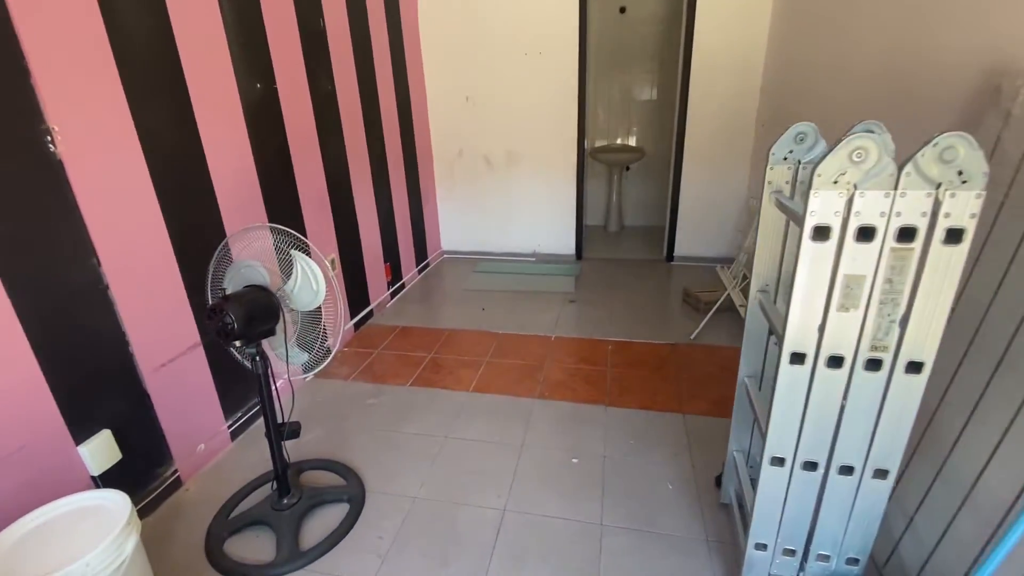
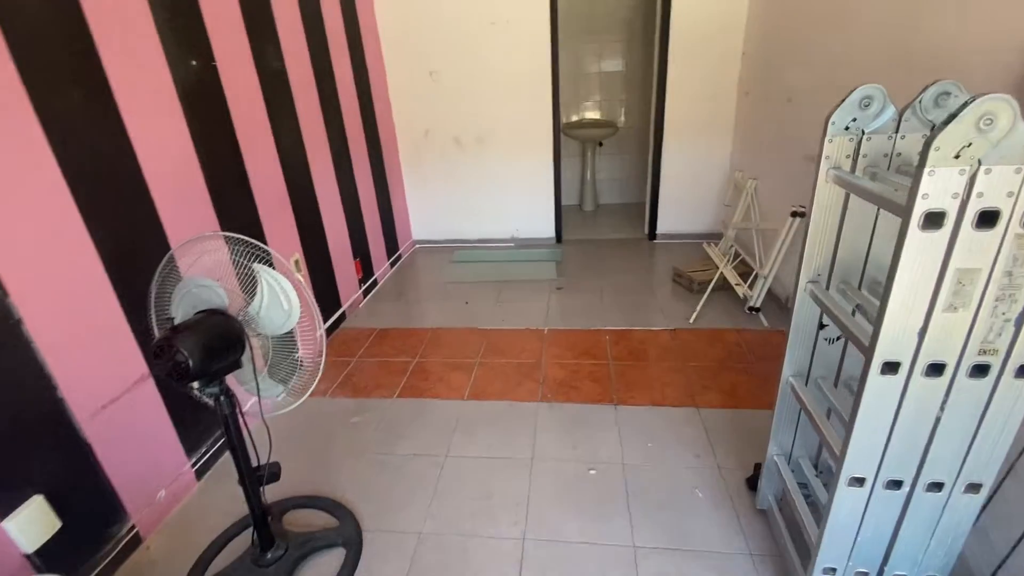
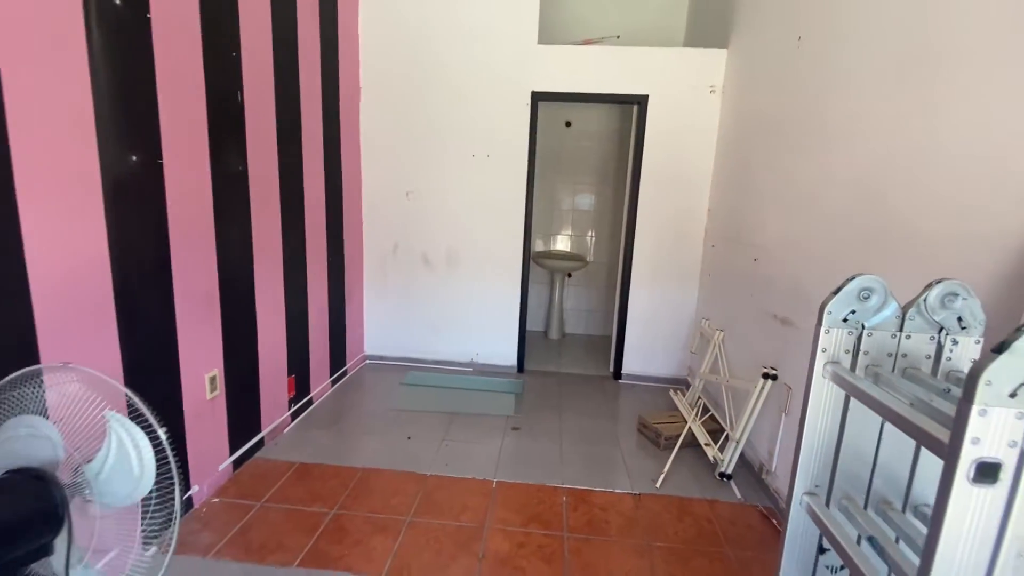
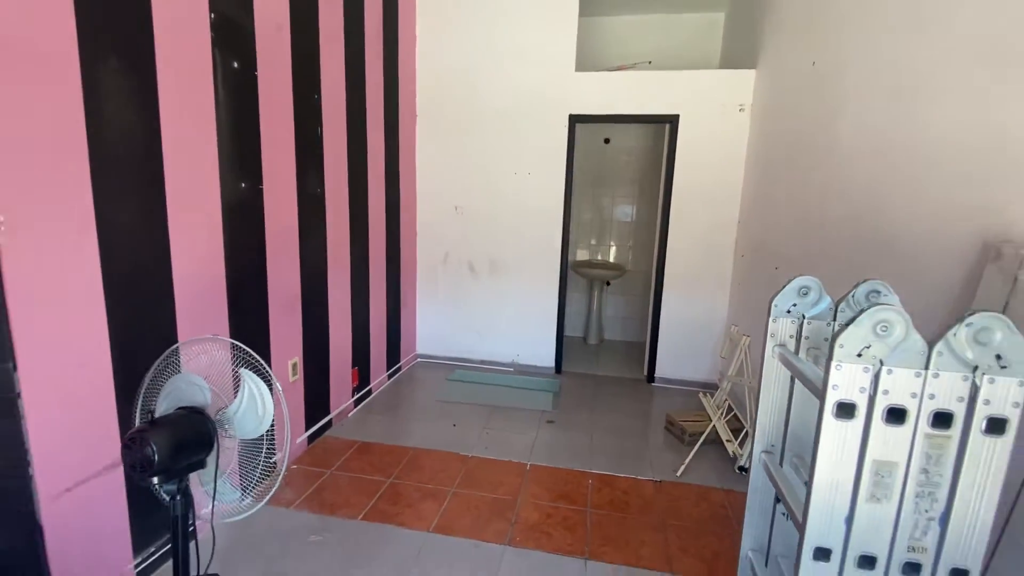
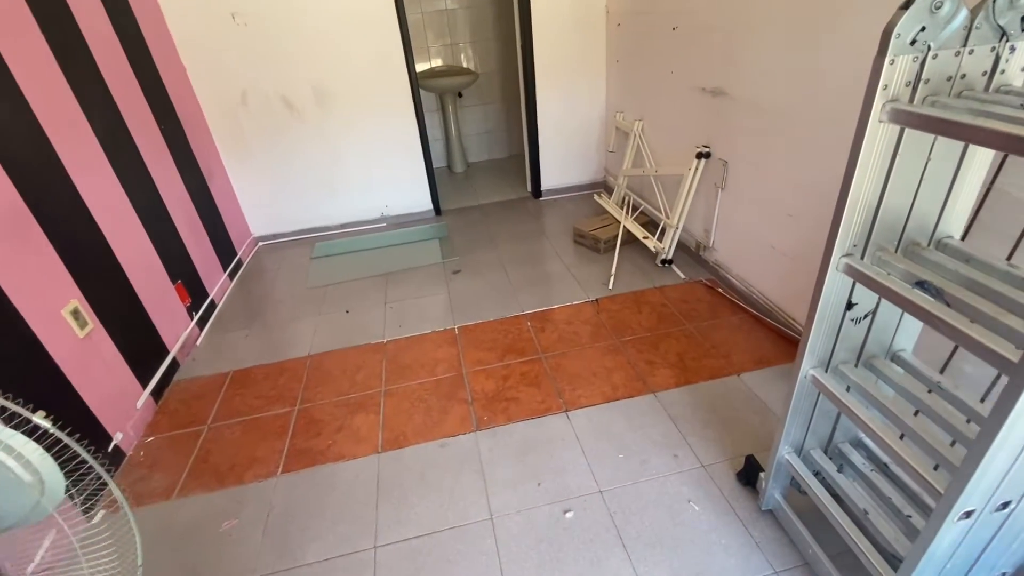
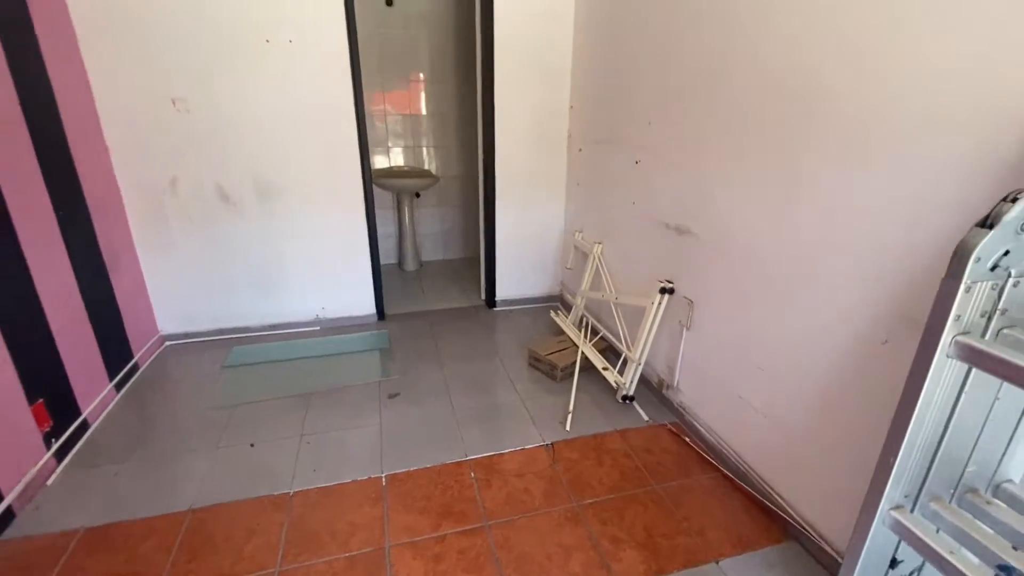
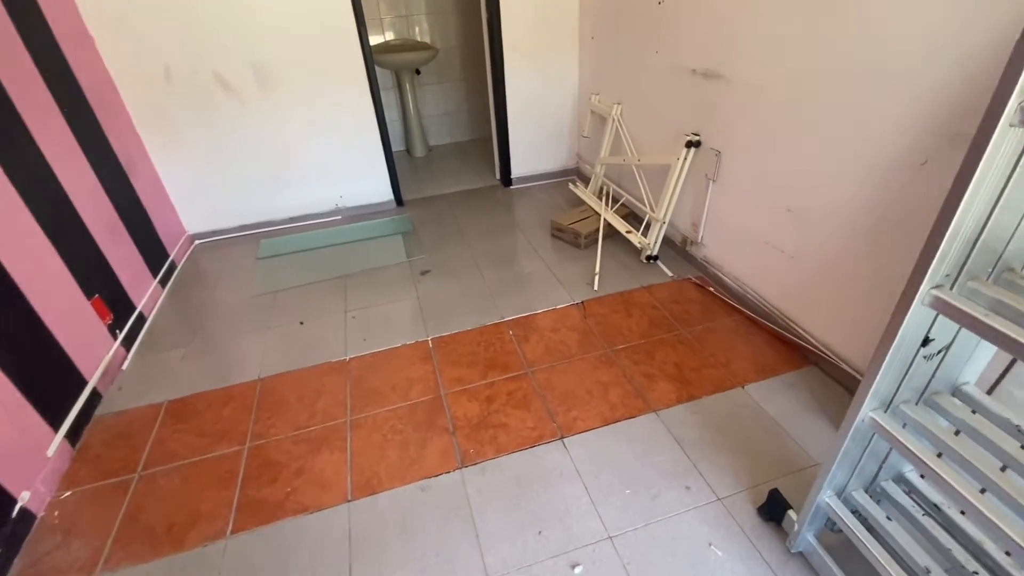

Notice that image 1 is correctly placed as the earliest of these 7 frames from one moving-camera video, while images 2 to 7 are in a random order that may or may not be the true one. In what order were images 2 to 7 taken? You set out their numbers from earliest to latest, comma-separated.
2, 5, 7, 6, 3, 4
